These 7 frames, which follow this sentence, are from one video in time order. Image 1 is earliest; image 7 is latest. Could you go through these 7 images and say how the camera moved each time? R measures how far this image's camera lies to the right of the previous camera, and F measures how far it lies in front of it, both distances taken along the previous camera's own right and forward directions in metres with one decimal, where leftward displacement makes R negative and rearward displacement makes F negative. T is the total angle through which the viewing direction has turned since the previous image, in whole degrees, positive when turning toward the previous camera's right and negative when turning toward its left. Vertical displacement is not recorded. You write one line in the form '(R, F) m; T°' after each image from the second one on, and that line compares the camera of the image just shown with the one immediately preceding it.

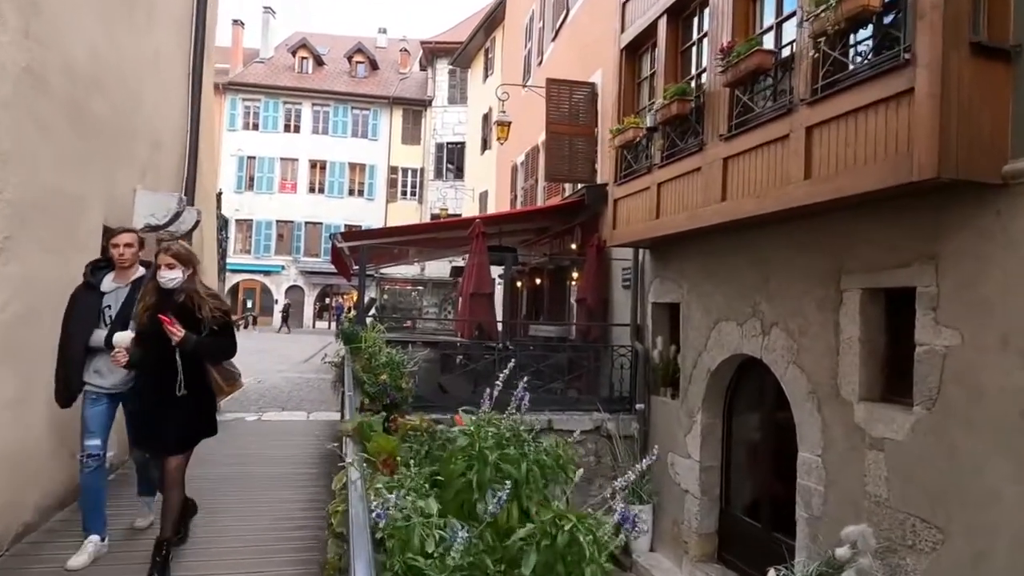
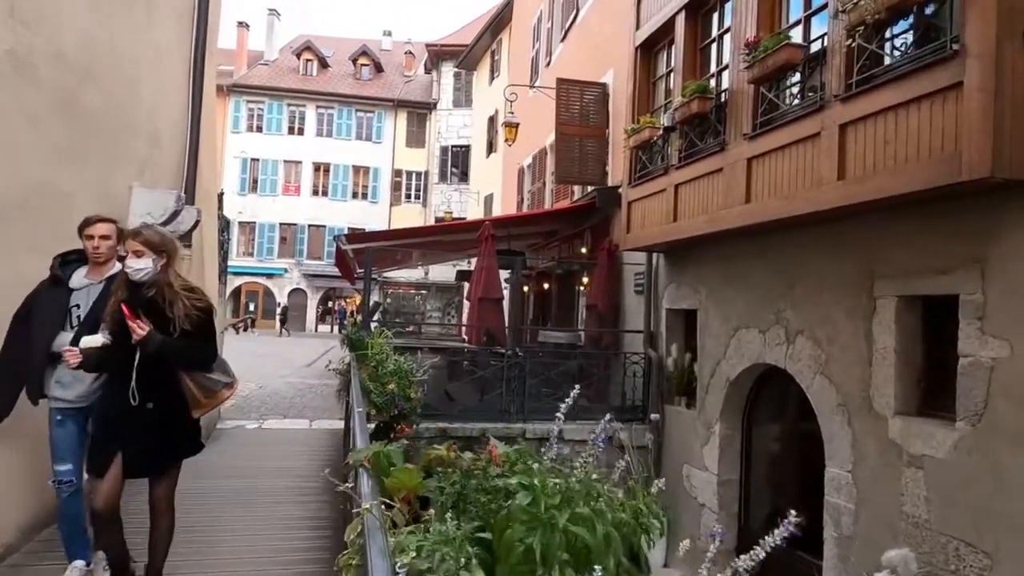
(-0.1, +0.3) m; 0°
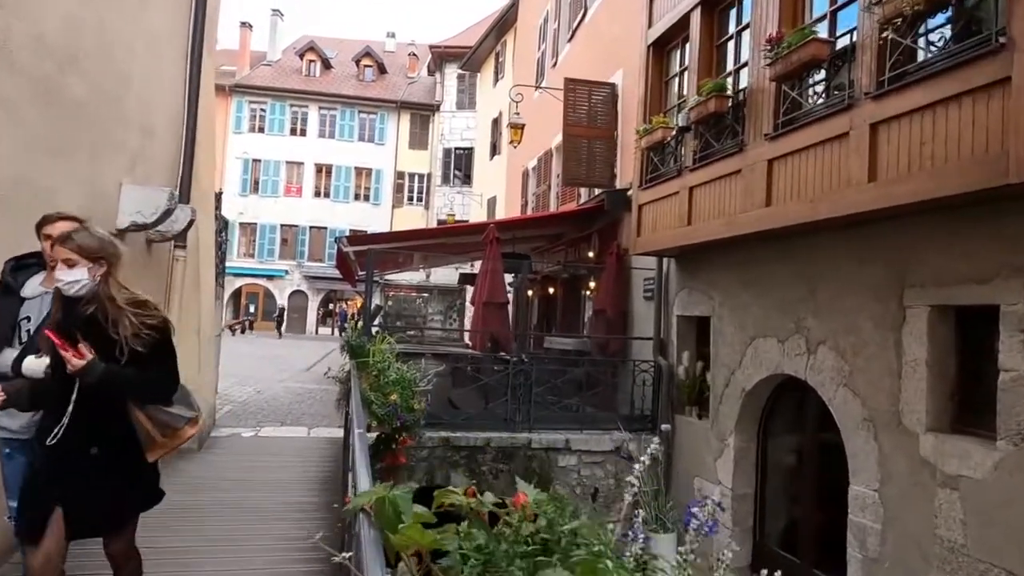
(-0.1, +0.3) m; 0°
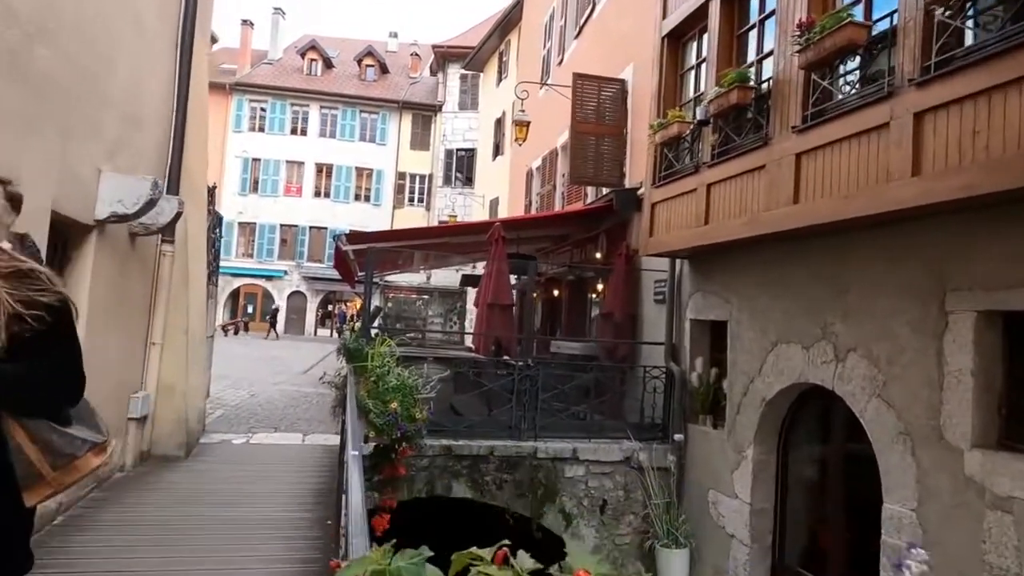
(-0.1, +0.4) m; 0°
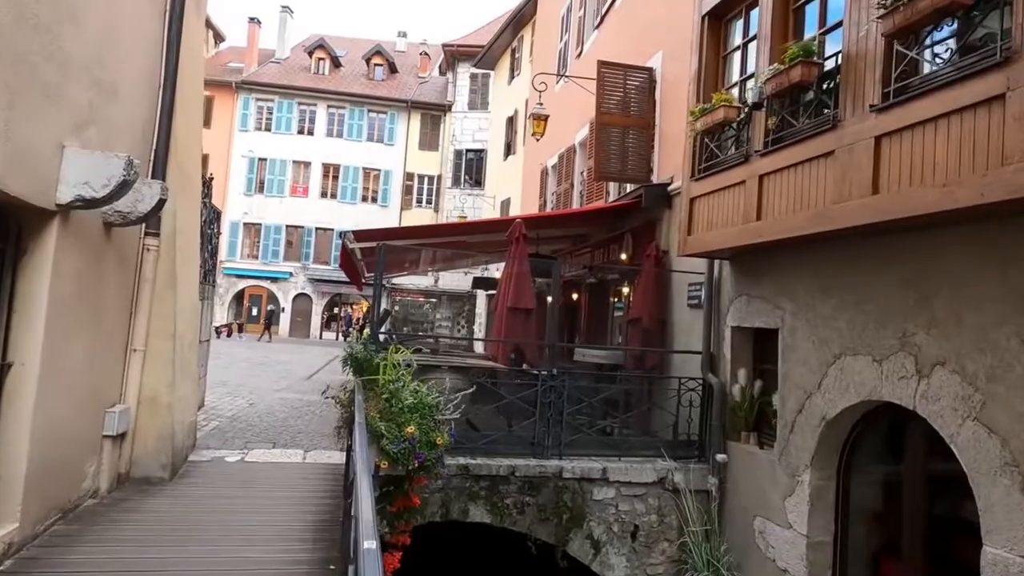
(-0.2, +0.7) m; 0°
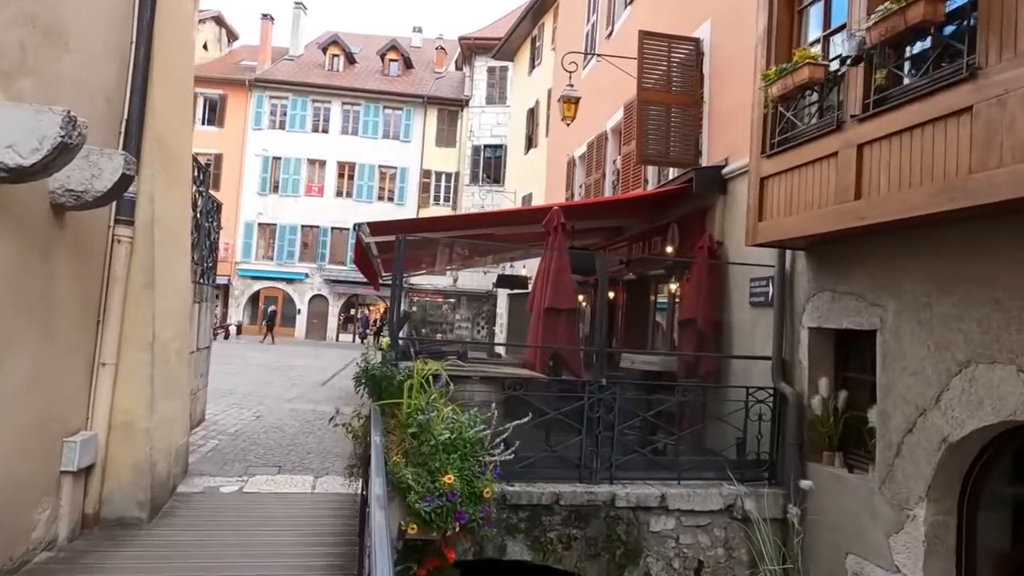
(-0.2, +1.0) m; -1°
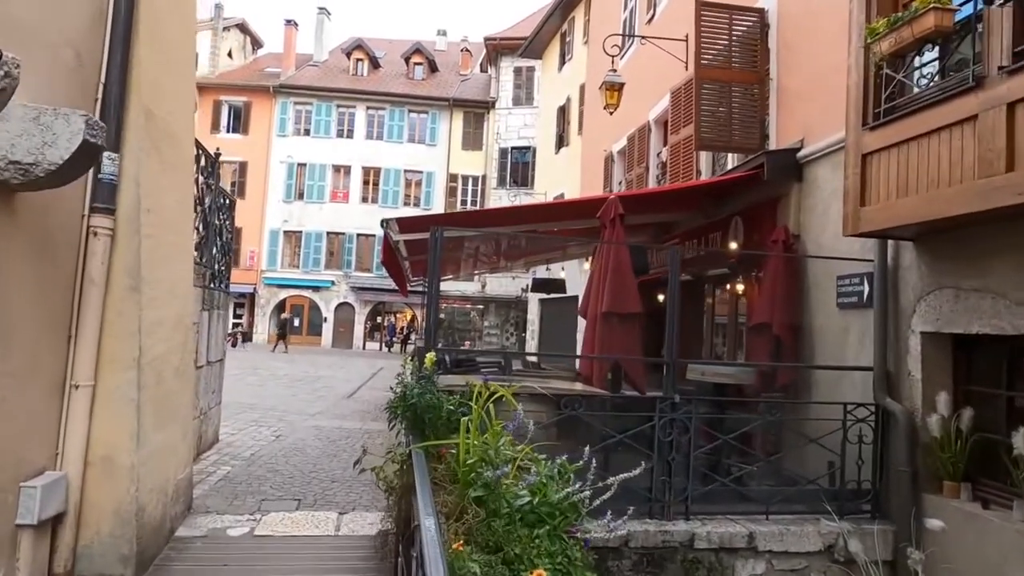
(-0.2, +0.9) m; -2°
